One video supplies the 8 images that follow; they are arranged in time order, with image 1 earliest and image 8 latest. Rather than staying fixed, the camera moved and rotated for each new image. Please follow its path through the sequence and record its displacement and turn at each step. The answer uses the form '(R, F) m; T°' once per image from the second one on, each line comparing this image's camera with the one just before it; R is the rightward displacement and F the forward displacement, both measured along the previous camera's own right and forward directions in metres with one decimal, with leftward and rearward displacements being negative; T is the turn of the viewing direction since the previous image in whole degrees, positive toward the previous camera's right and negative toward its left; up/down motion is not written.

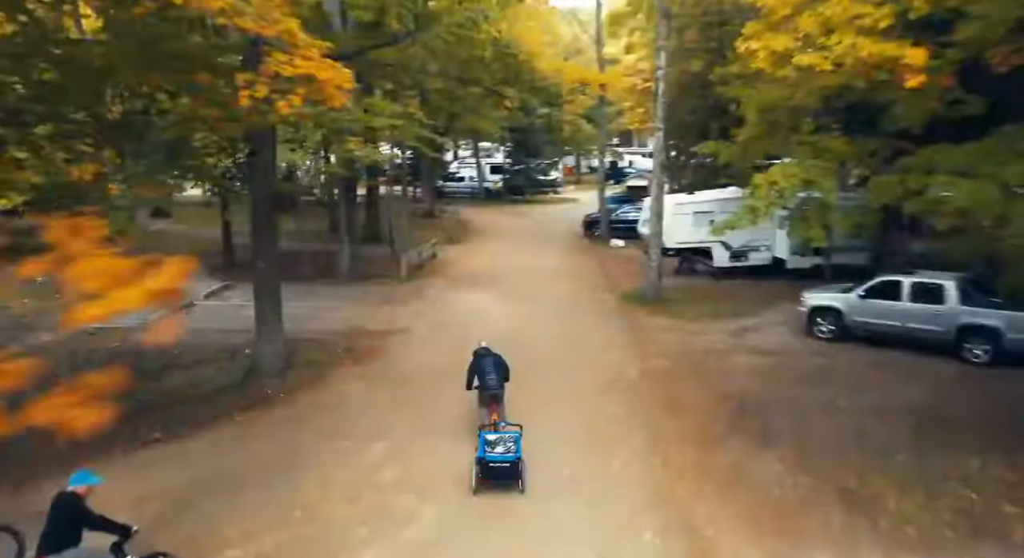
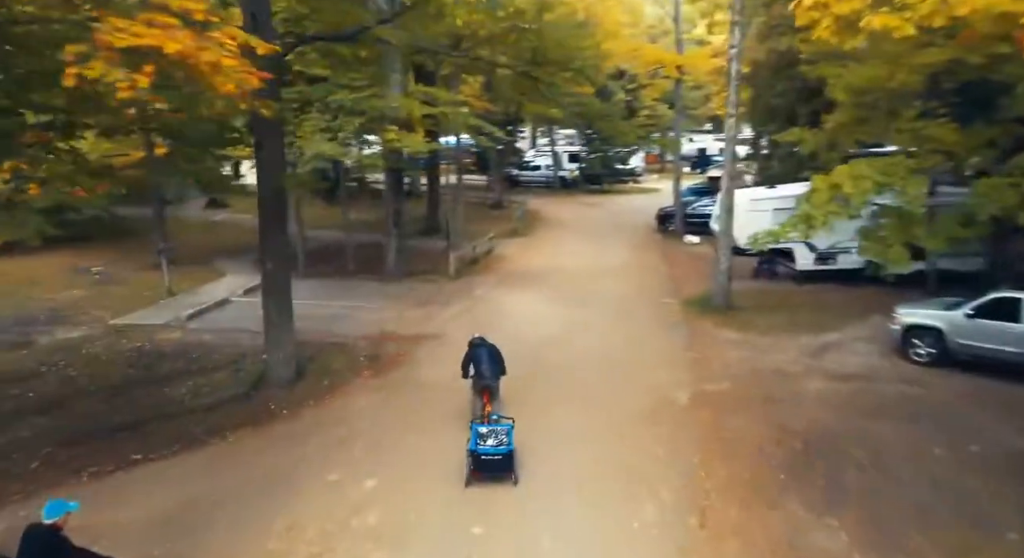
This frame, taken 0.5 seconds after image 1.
(+0.9, +1.3) m; -7°
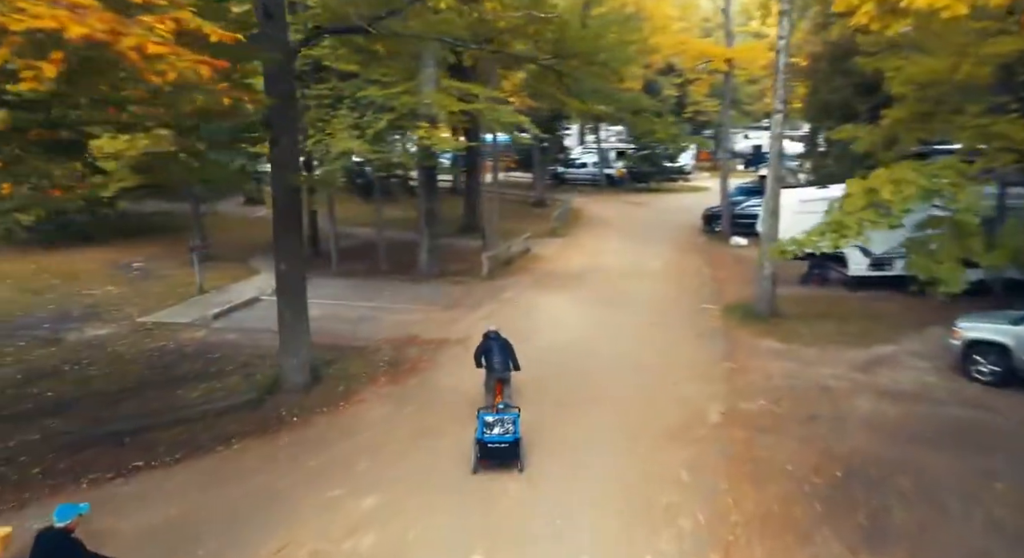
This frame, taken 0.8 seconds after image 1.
(+0.4, +0.5) m; -4°
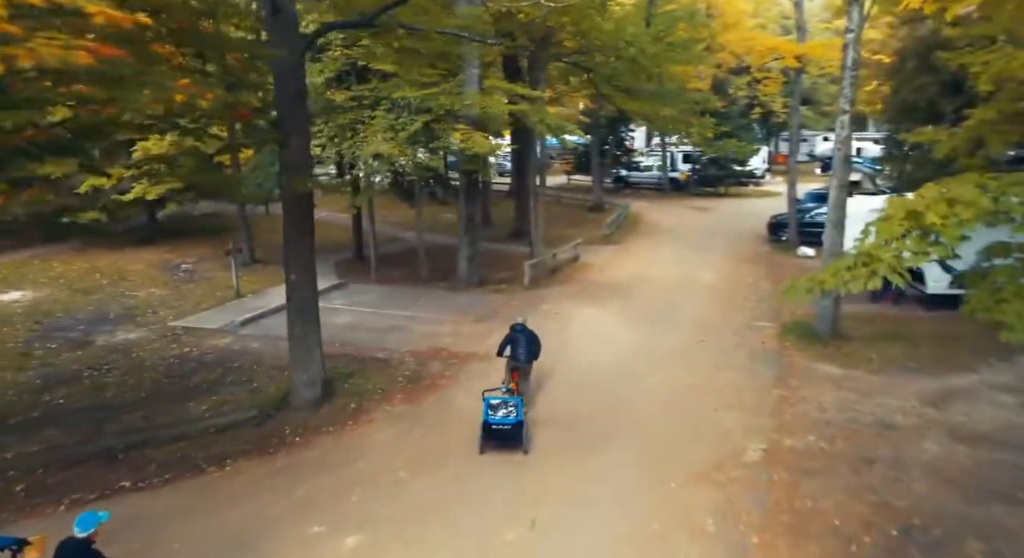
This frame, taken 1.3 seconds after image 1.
(+0.7, +0.8) m; -6°
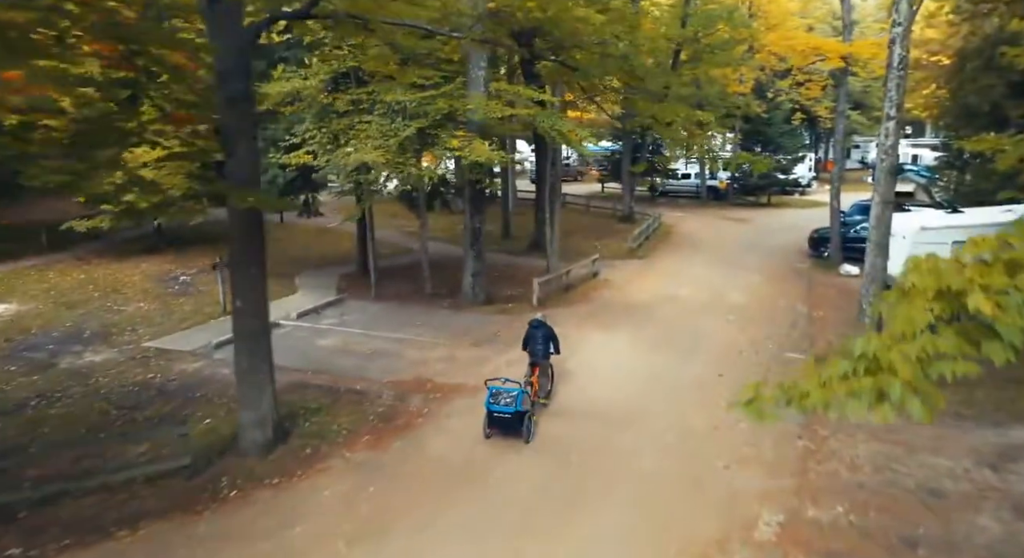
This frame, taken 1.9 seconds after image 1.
(+0.9, +1.3) m; -4°
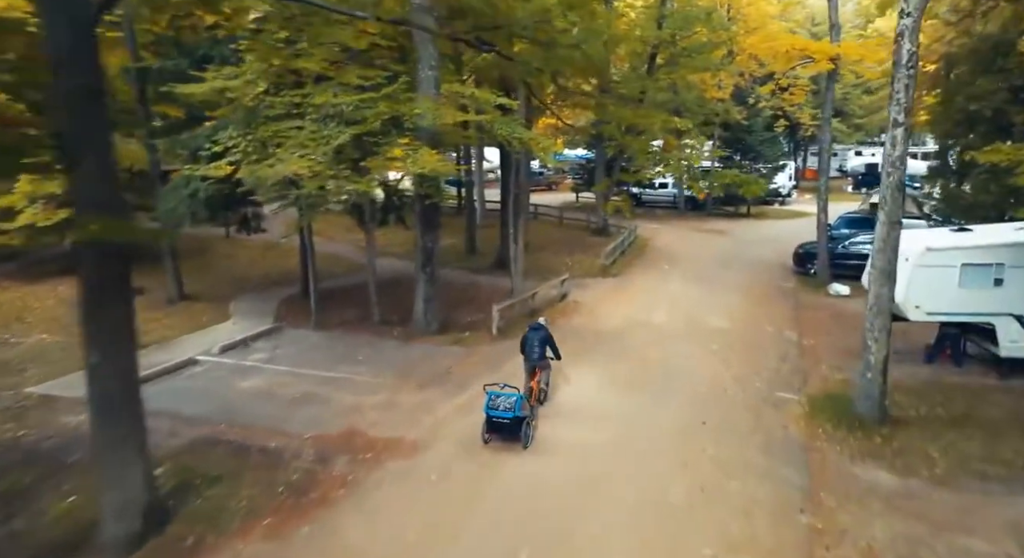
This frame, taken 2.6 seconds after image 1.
(+0.5, +1.7) m; +2°
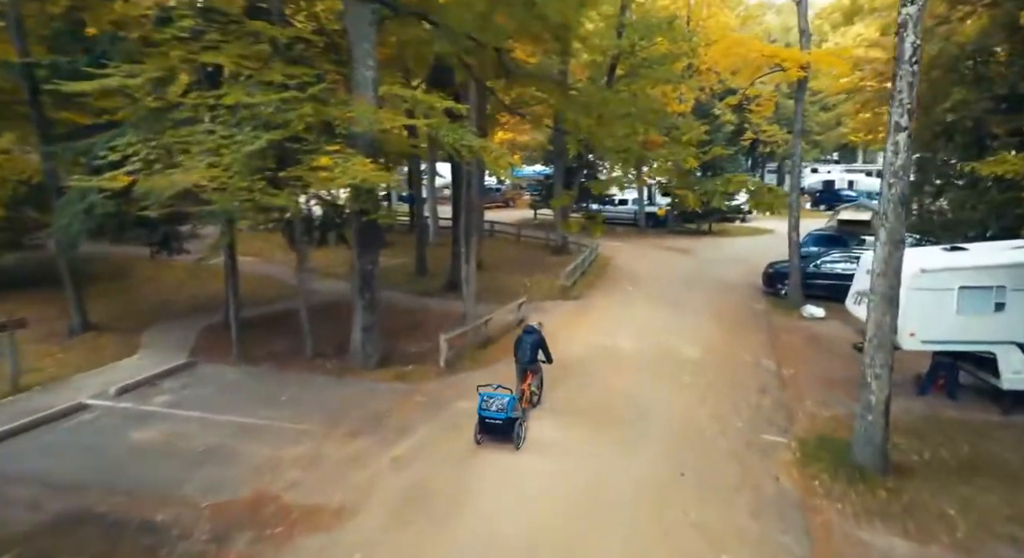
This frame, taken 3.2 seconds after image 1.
(+0.2, +1.5) m; +4°
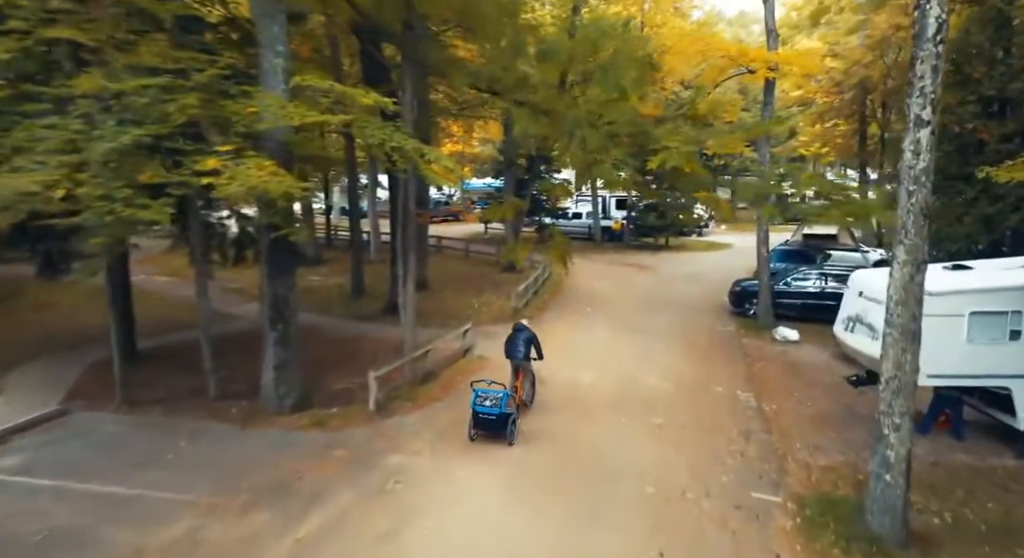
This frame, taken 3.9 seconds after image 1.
(+0.2, +1.8) m; +4°
